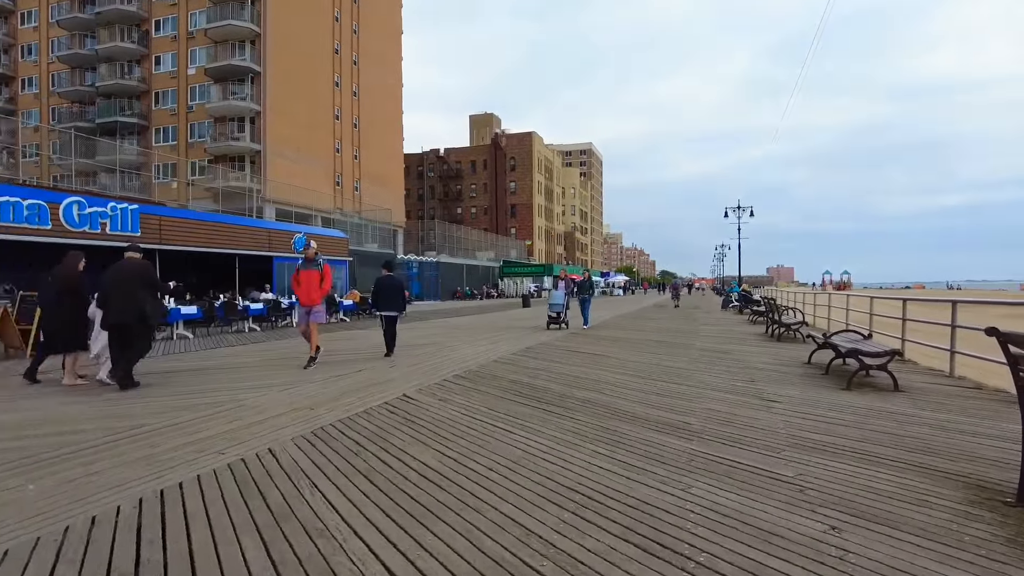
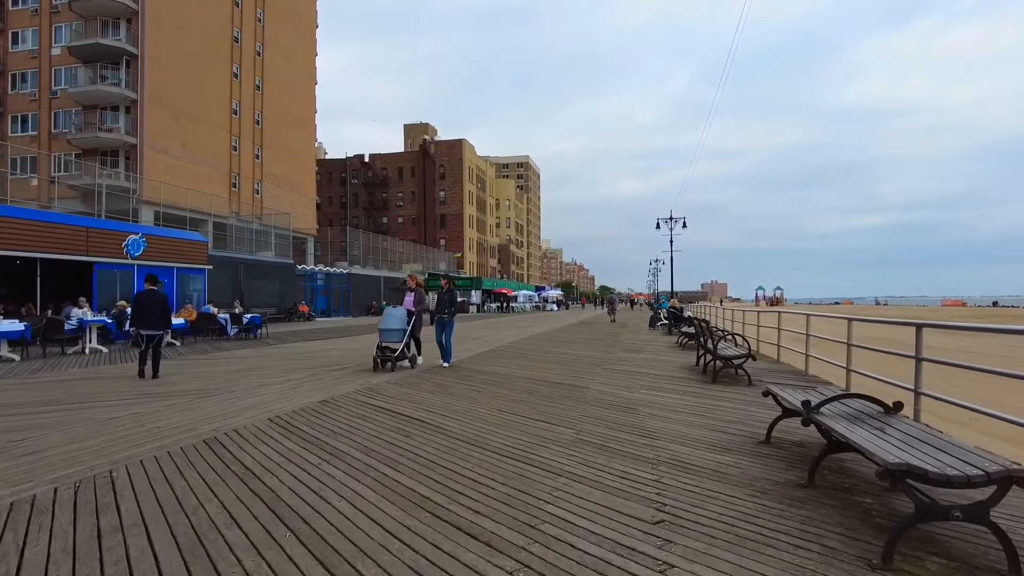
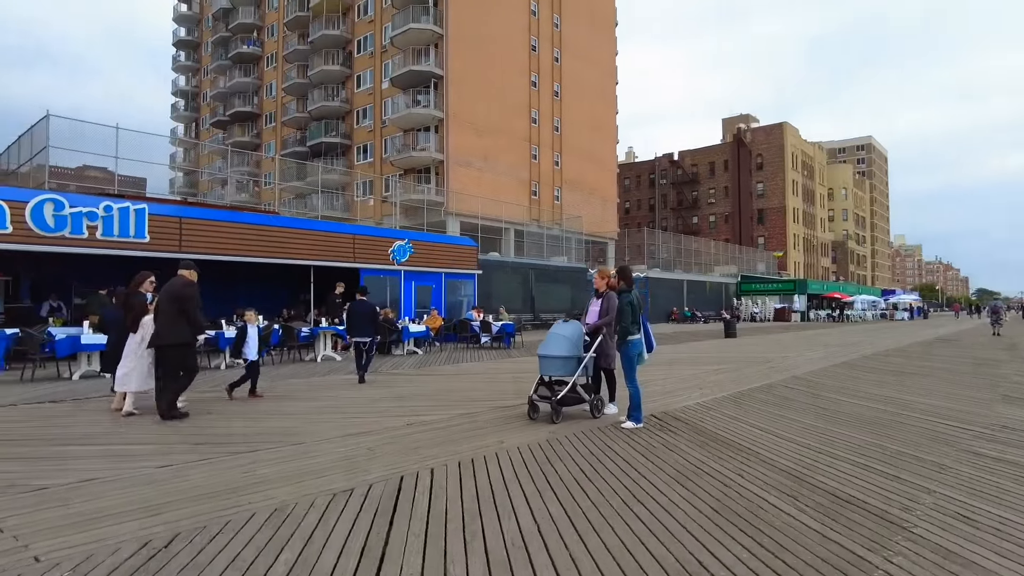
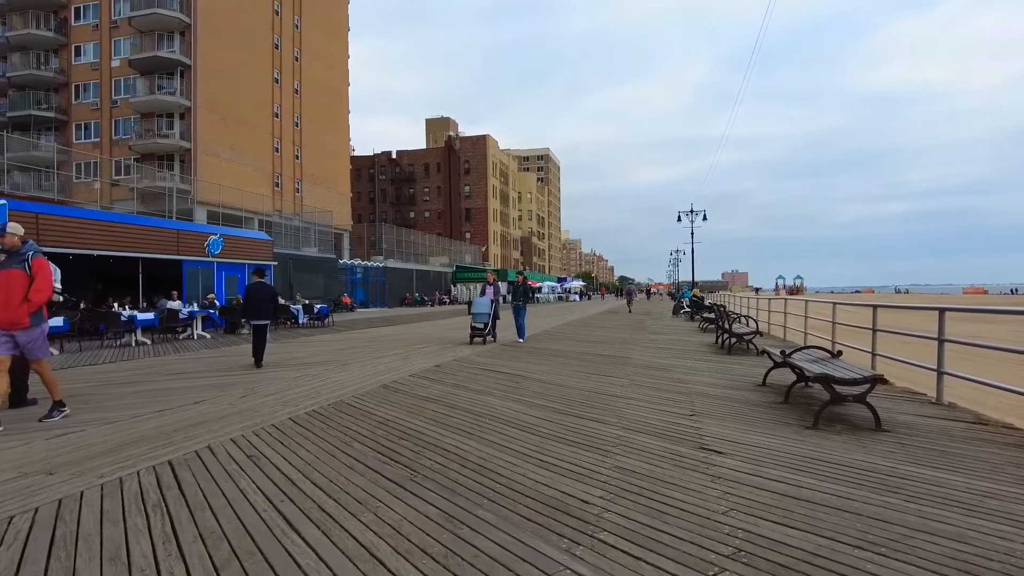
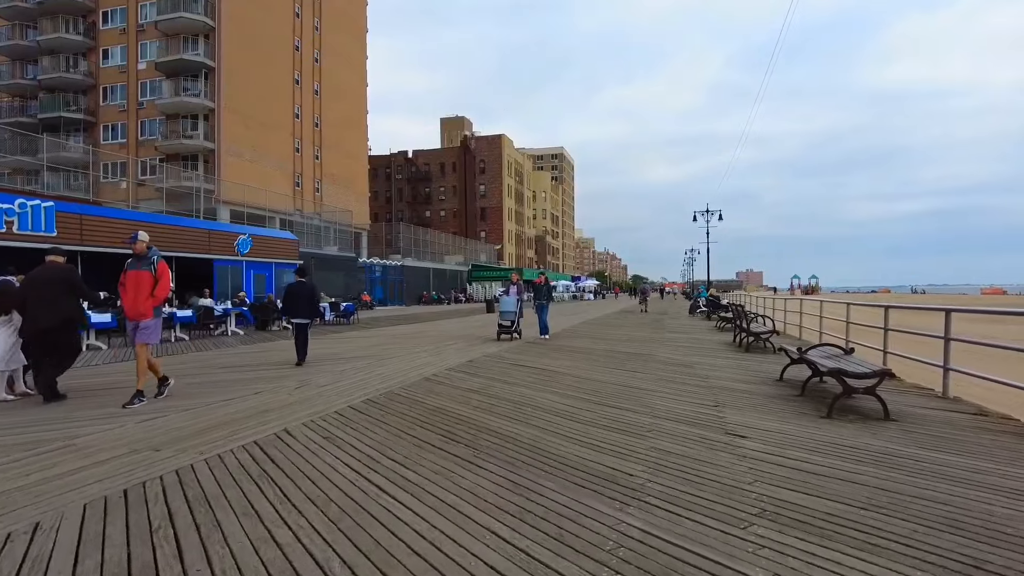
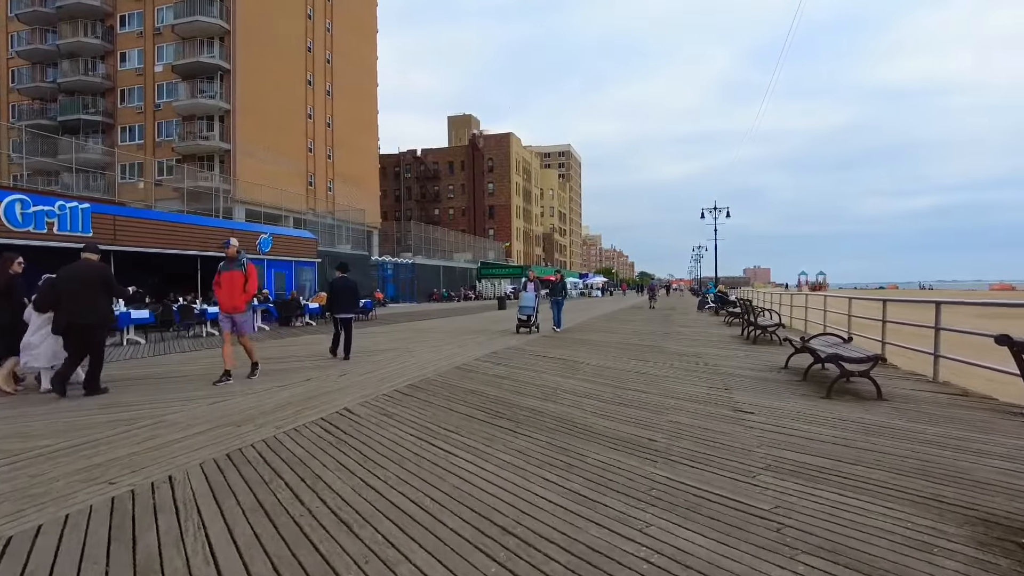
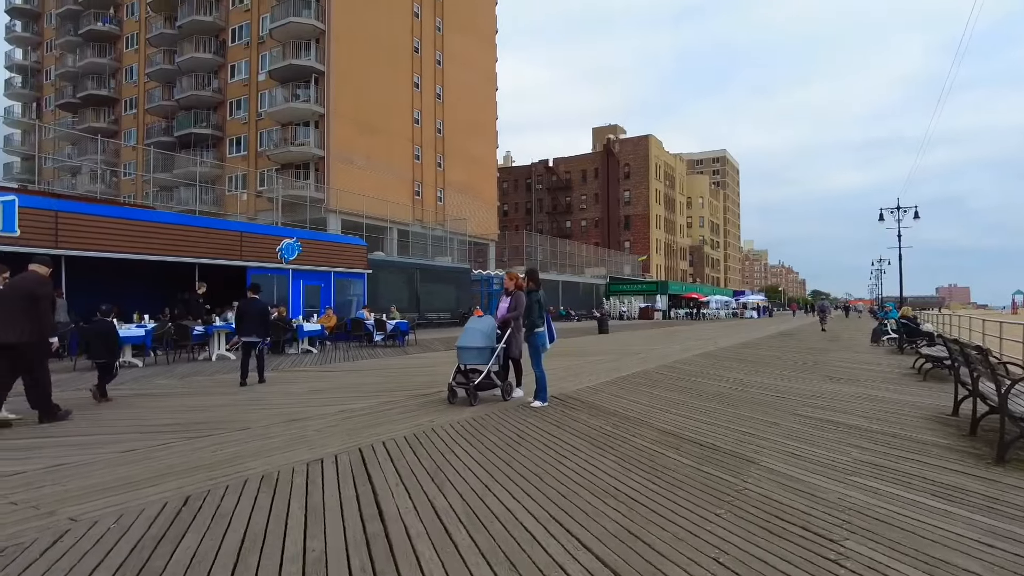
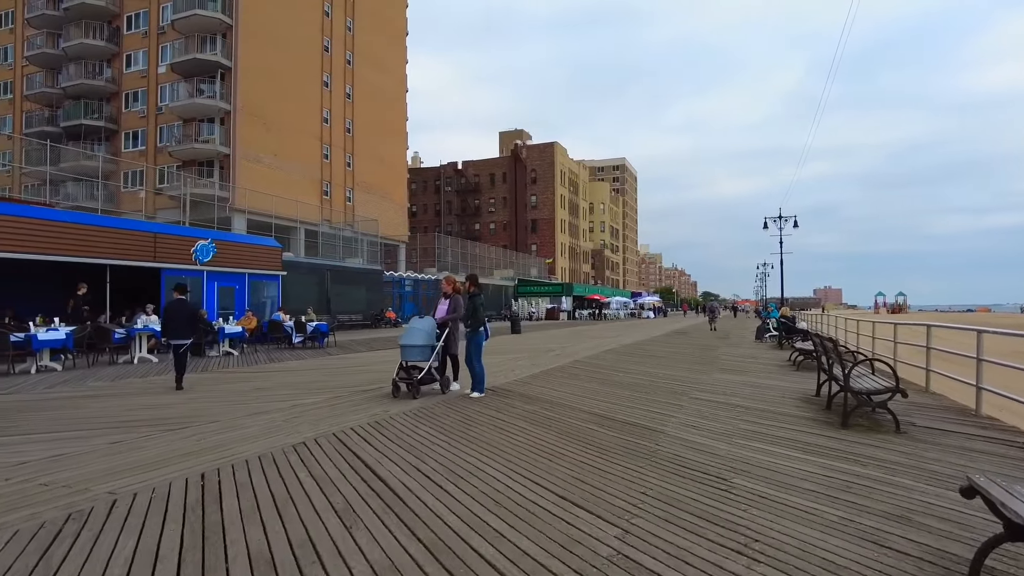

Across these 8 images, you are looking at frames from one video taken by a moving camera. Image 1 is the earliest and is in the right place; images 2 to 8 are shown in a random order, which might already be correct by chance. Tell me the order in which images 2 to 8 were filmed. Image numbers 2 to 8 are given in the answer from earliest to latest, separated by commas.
6, 5, 4, 2, 8, 7, 3
